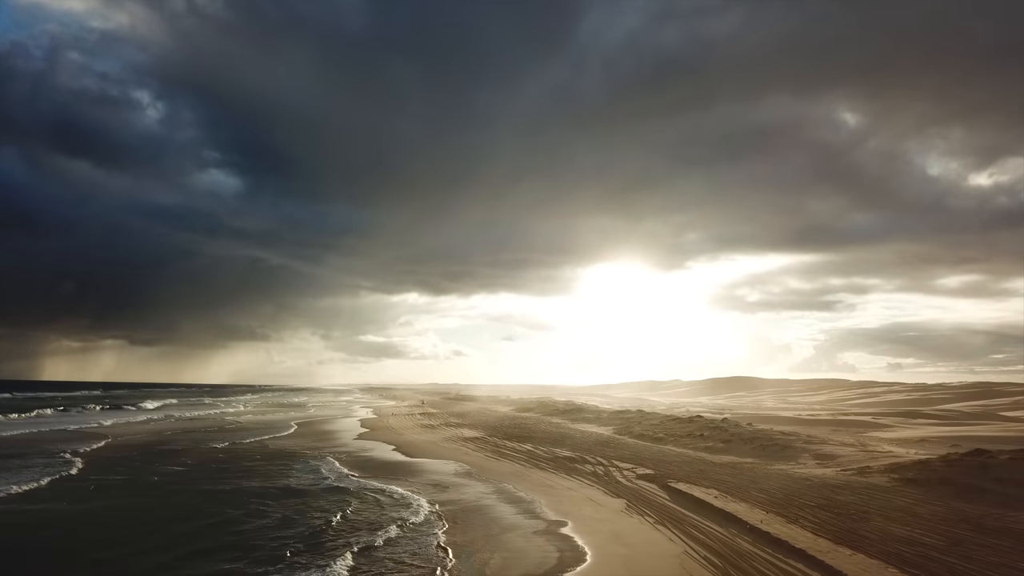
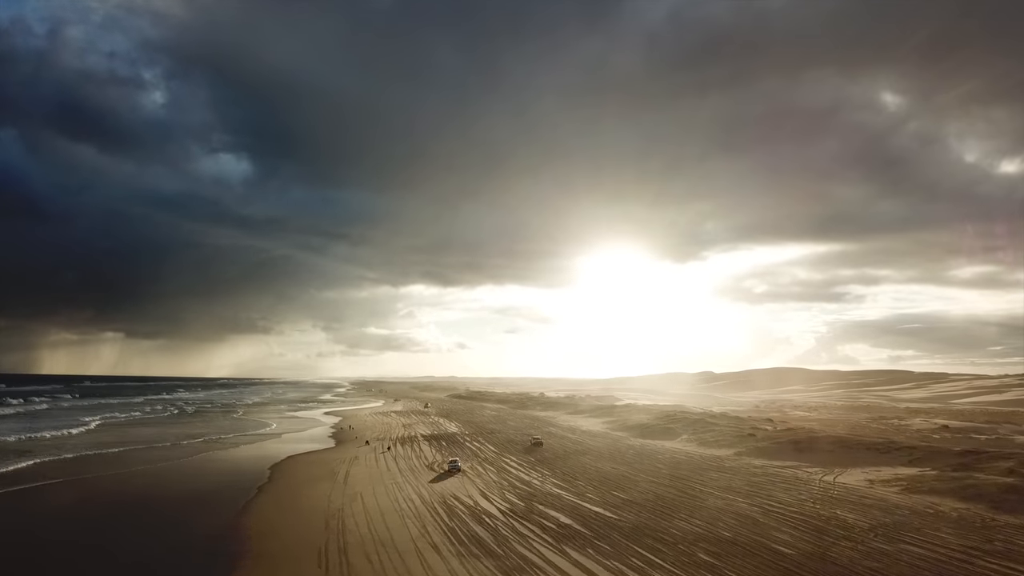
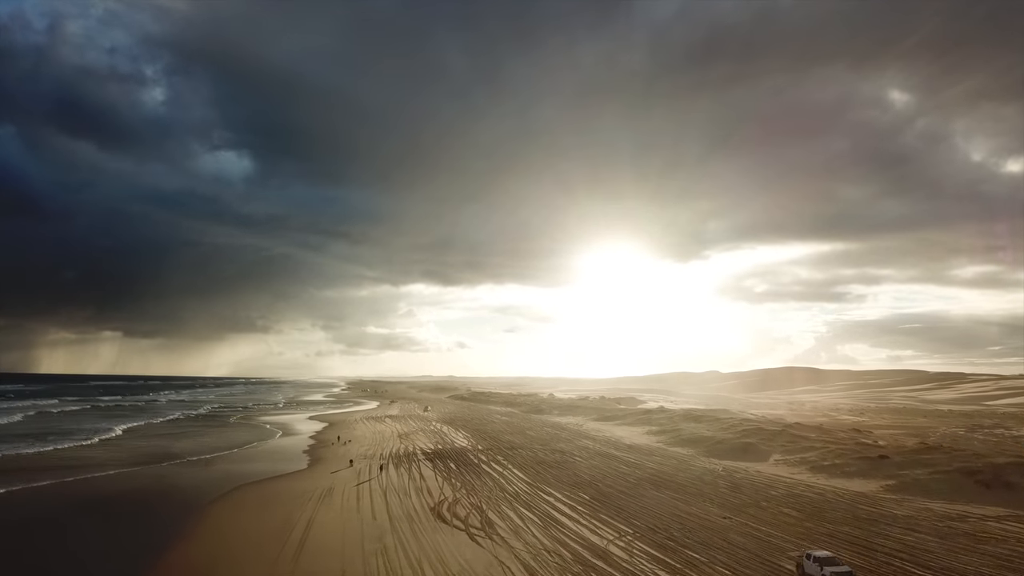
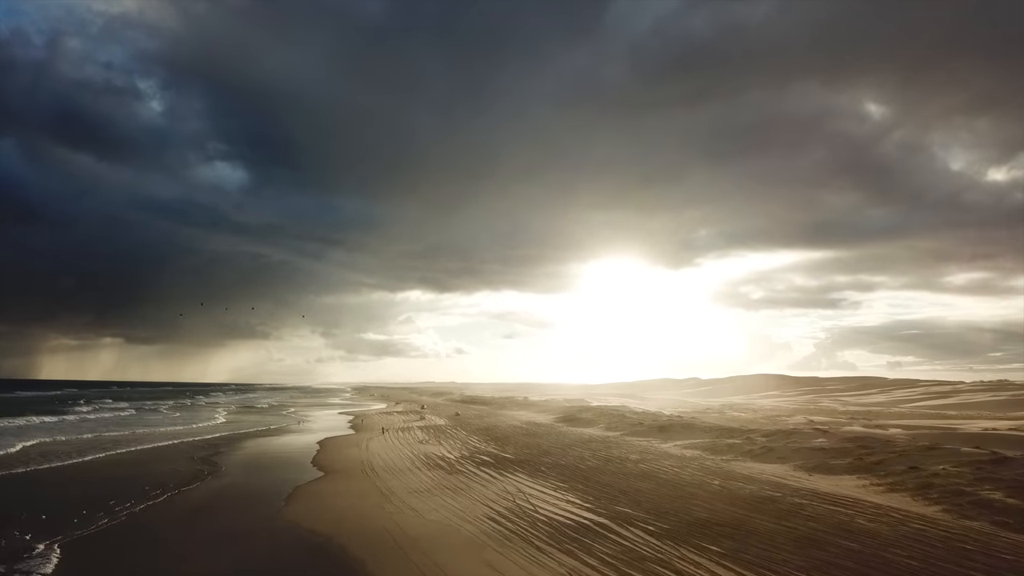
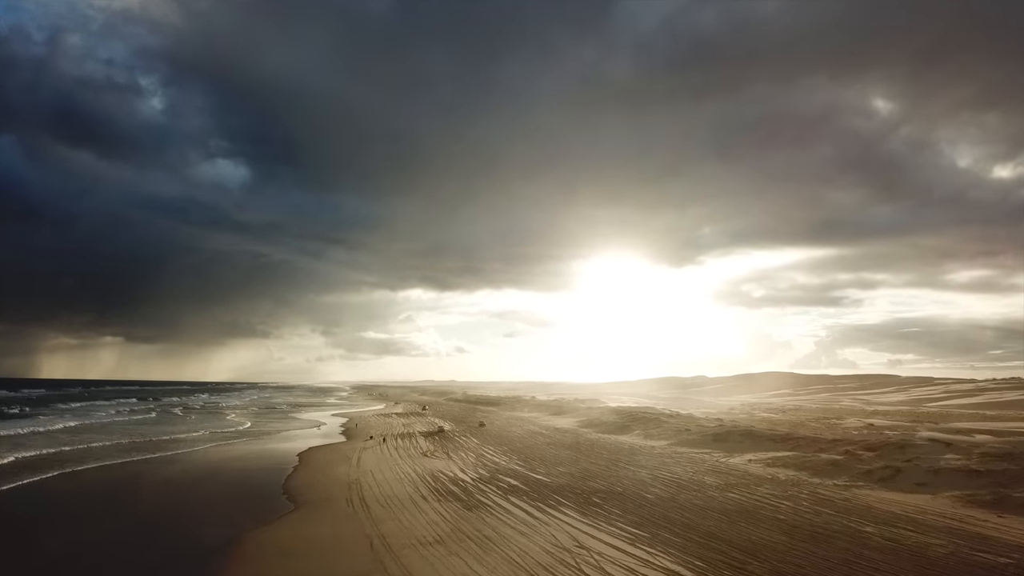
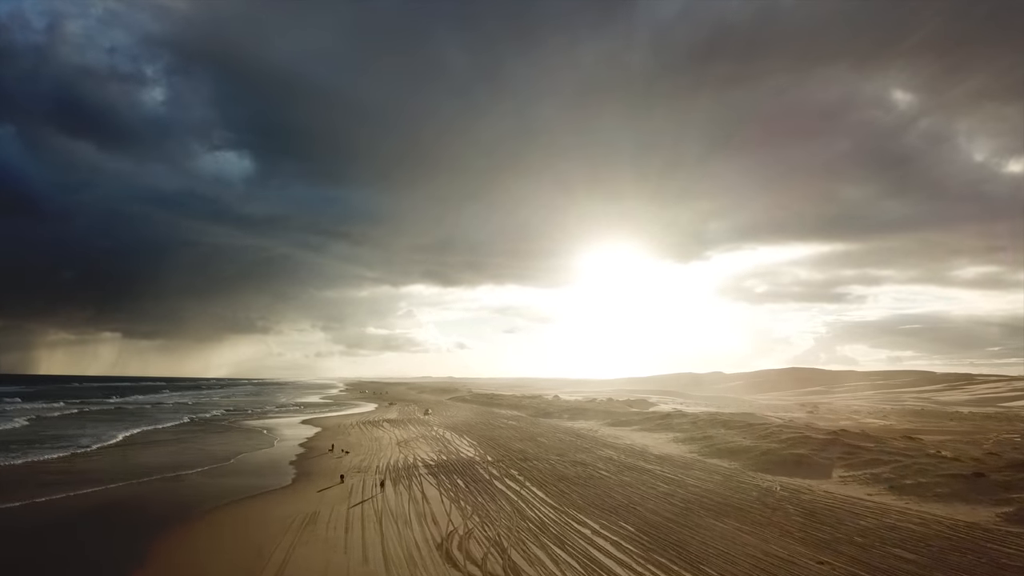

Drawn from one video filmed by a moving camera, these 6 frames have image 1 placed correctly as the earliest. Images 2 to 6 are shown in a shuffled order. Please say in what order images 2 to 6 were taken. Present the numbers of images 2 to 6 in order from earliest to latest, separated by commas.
4, 5, 2, 3, 6
